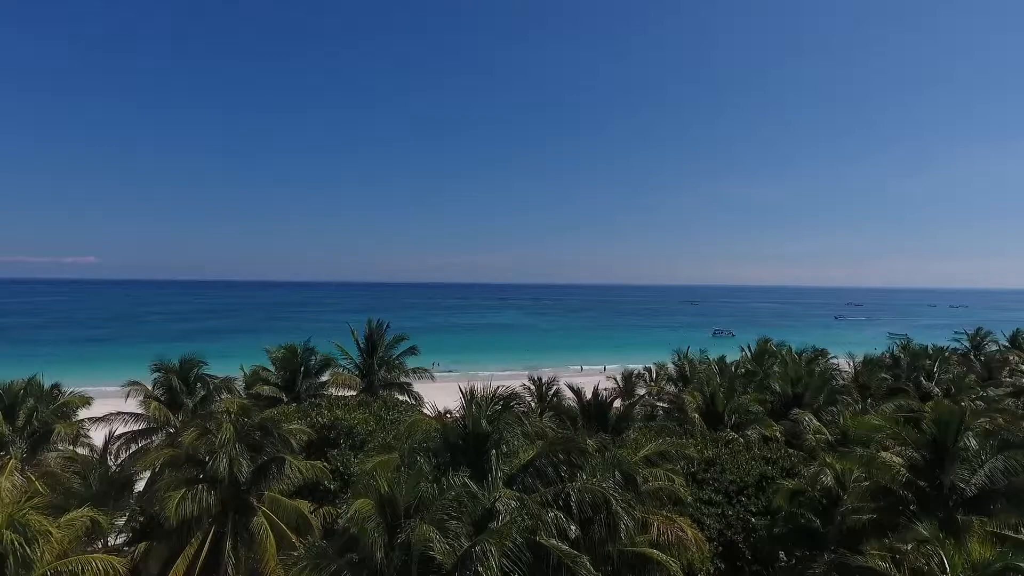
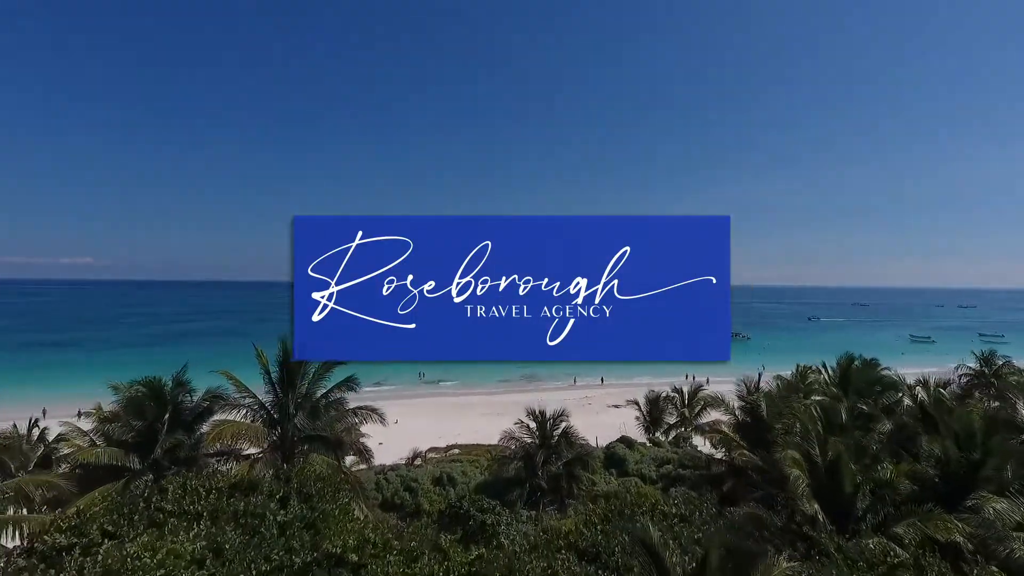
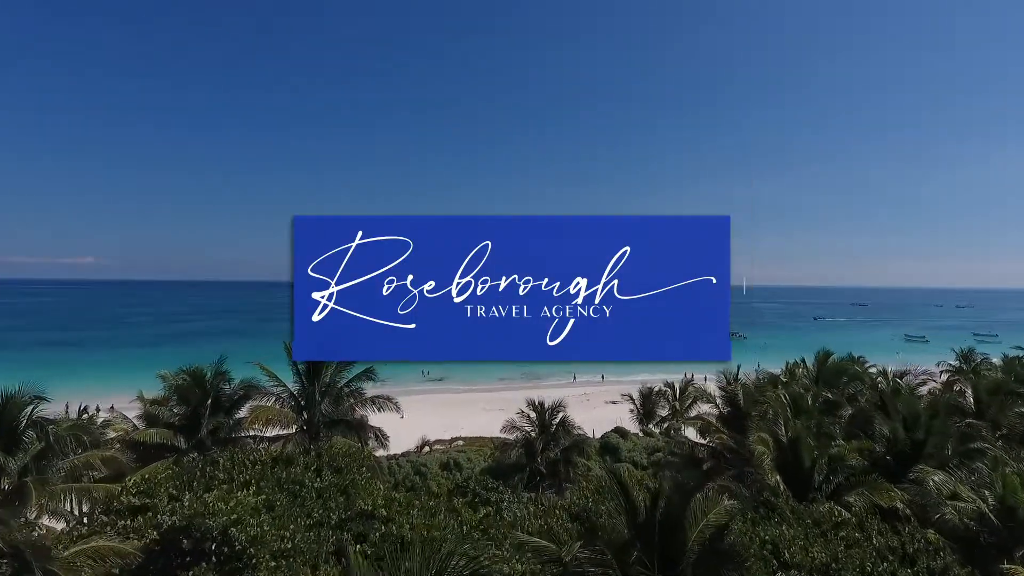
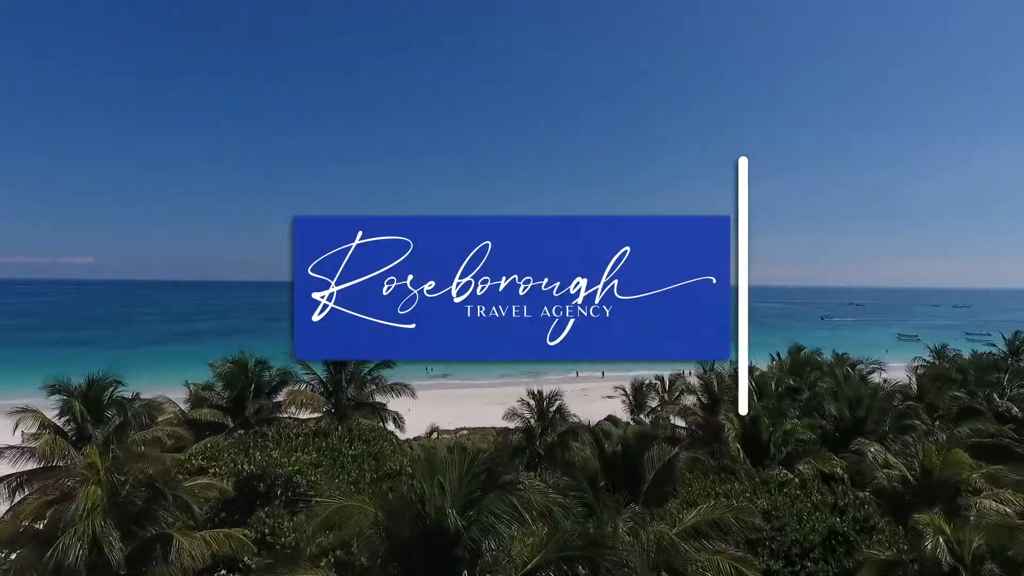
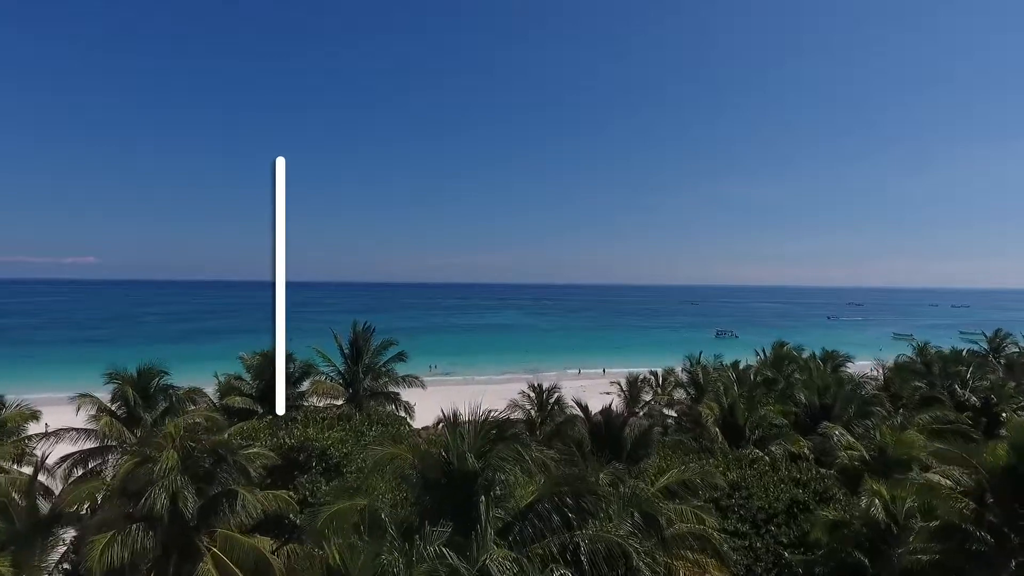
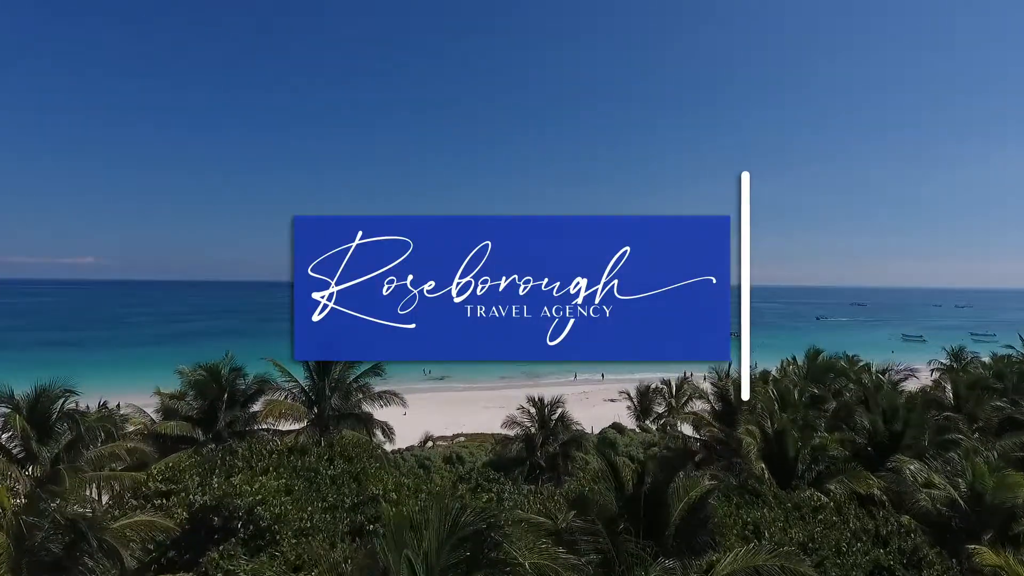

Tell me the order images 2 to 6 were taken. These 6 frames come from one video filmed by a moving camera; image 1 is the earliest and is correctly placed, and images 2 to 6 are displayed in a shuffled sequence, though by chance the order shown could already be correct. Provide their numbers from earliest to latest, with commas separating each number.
5, 4, 6, 3, 2
